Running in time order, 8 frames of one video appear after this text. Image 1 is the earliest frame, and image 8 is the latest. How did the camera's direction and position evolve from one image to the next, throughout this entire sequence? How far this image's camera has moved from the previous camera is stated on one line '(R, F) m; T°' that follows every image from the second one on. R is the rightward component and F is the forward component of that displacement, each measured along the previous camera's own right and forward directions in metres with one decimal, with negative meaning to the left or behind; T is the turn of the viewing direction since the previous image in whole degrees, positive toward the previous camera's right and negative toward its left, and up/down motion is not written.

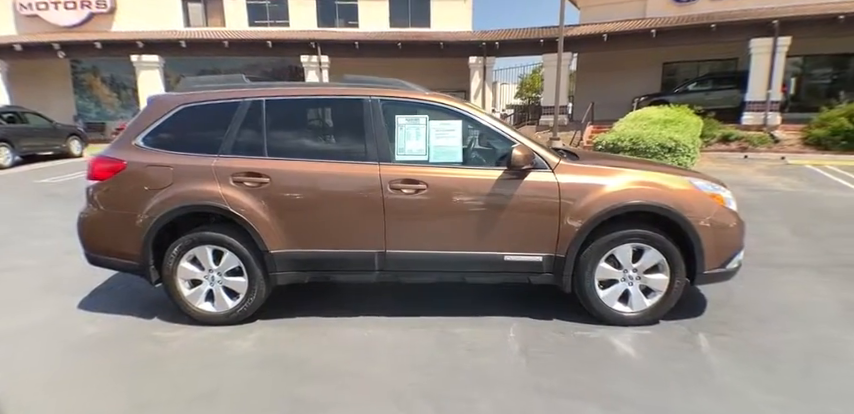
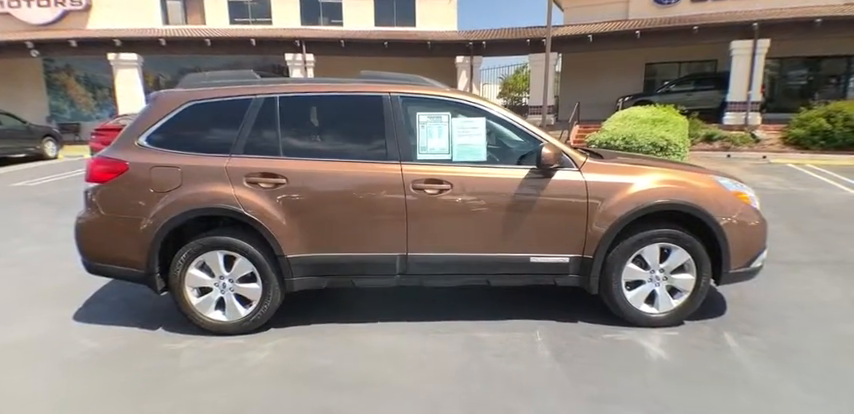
(-0.3, +0.1) m; +2°
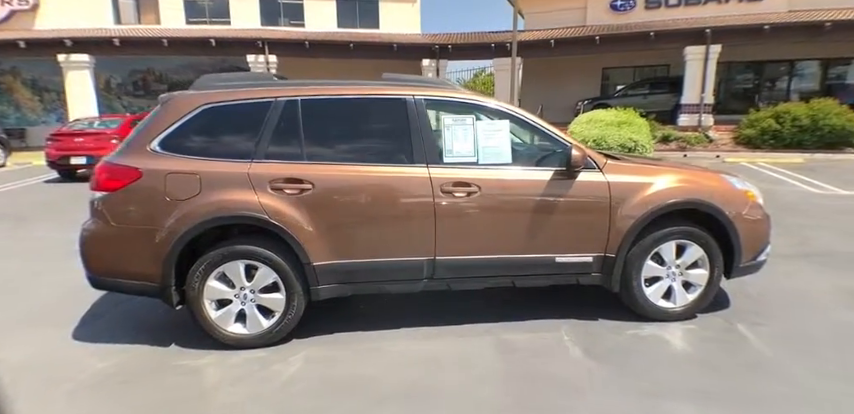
(-0.5, 0.0) m; +5°
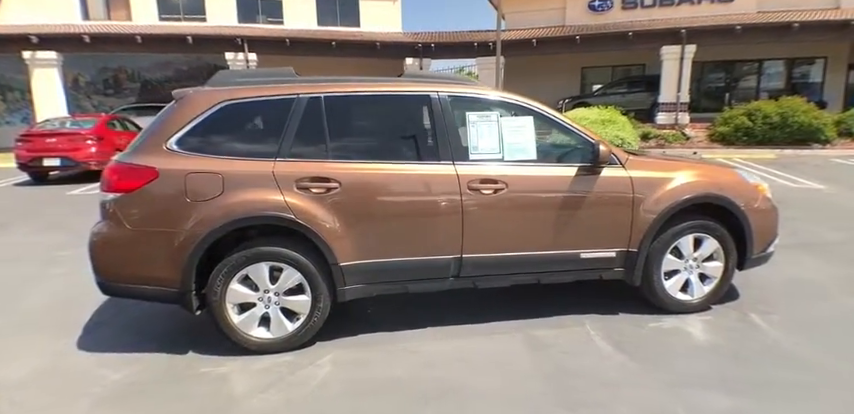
(-0.3, 0.0) m; +3°
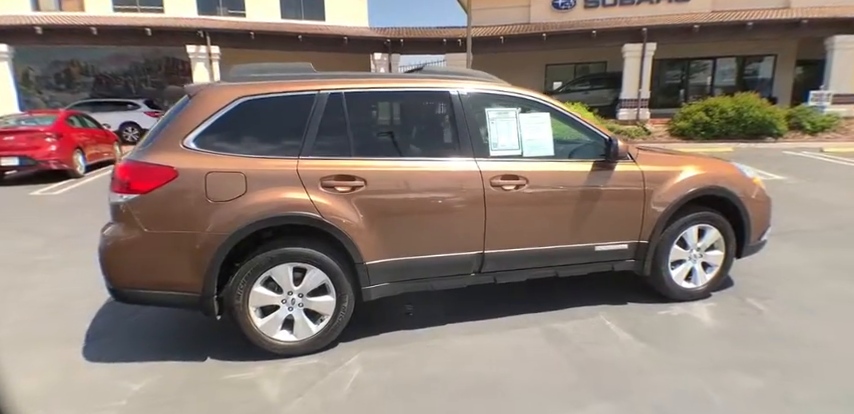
(-0.4, 0.0) m; +5°
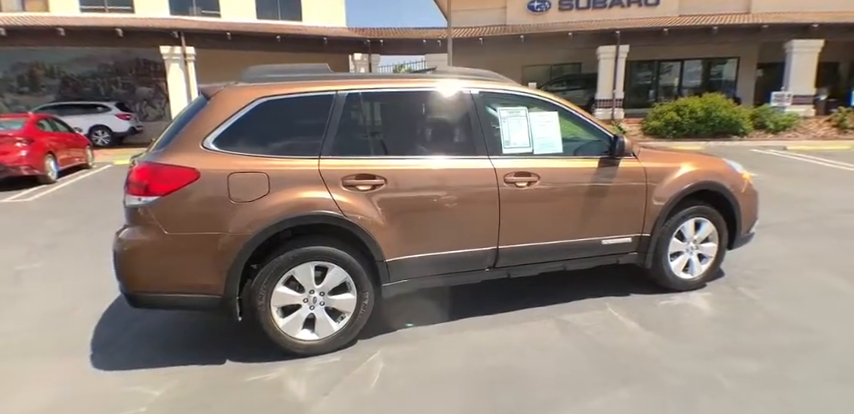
(-0.3, -0.1) m; +3°
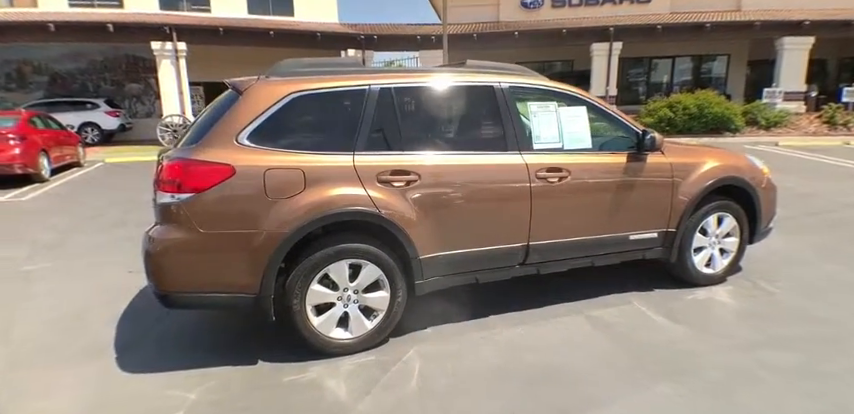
(-0.3, 0.0) m; +1°
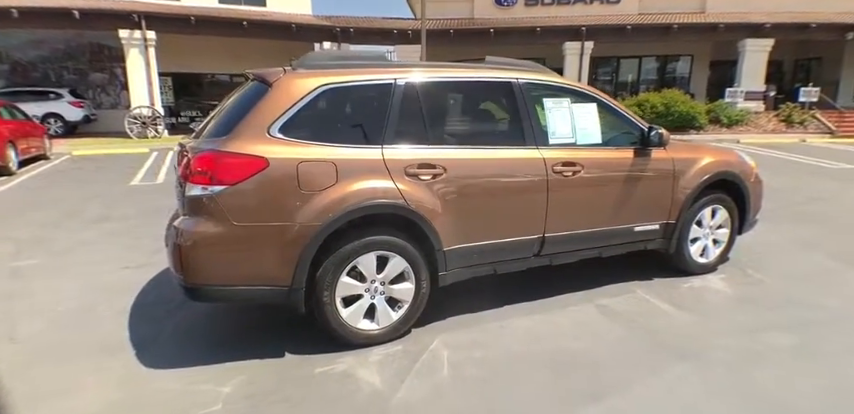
(-0.4, -0.1) m; +4°
